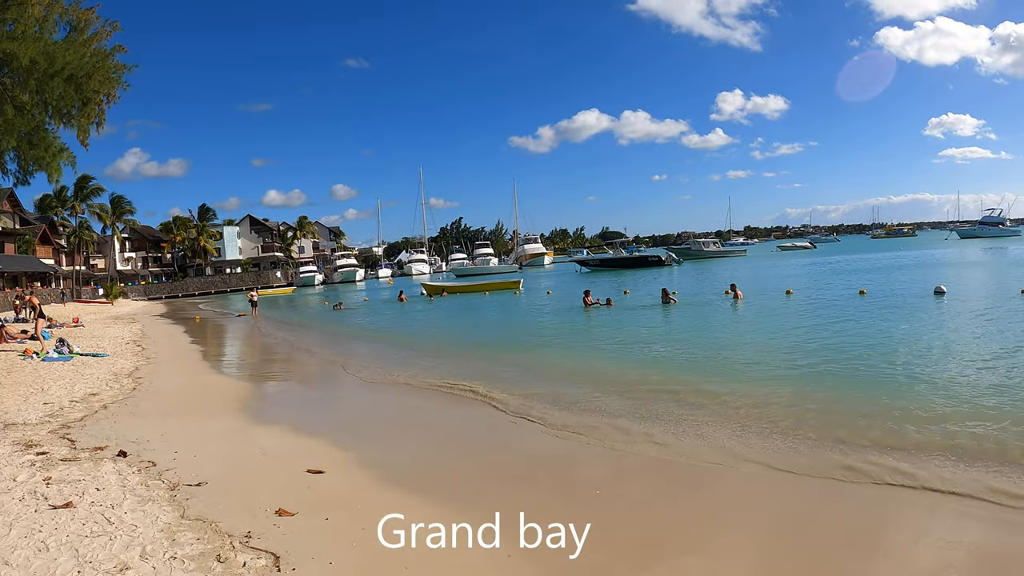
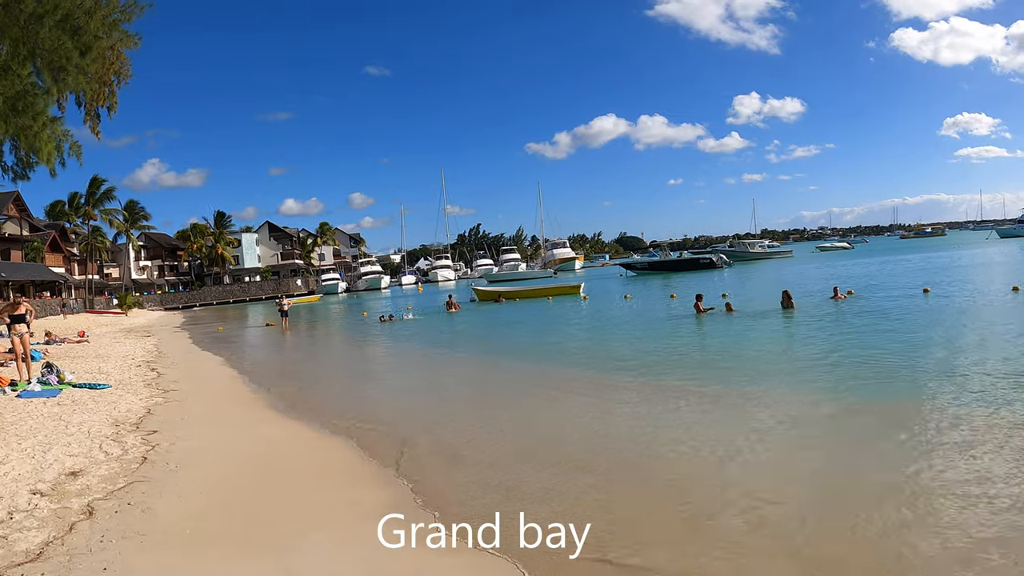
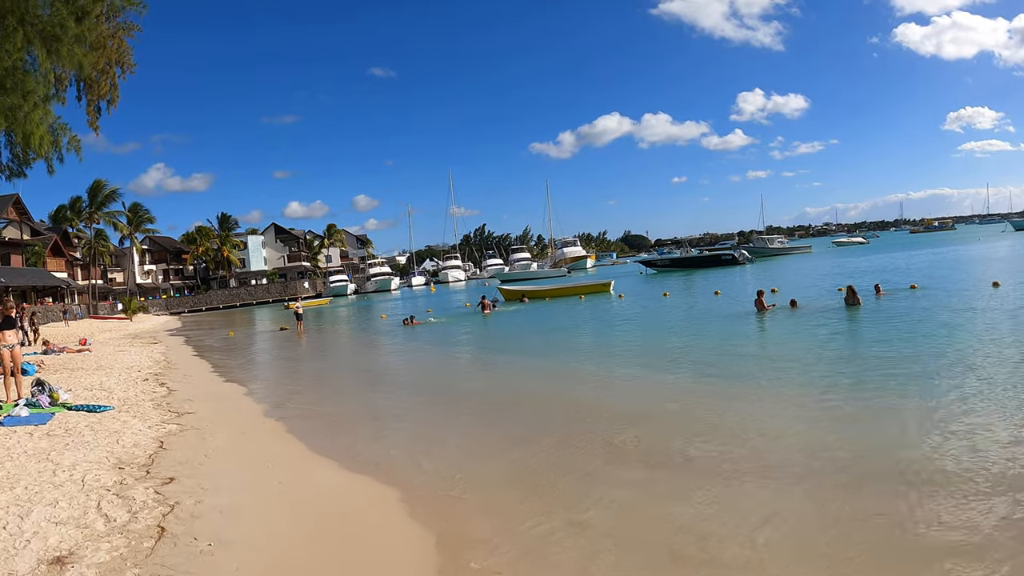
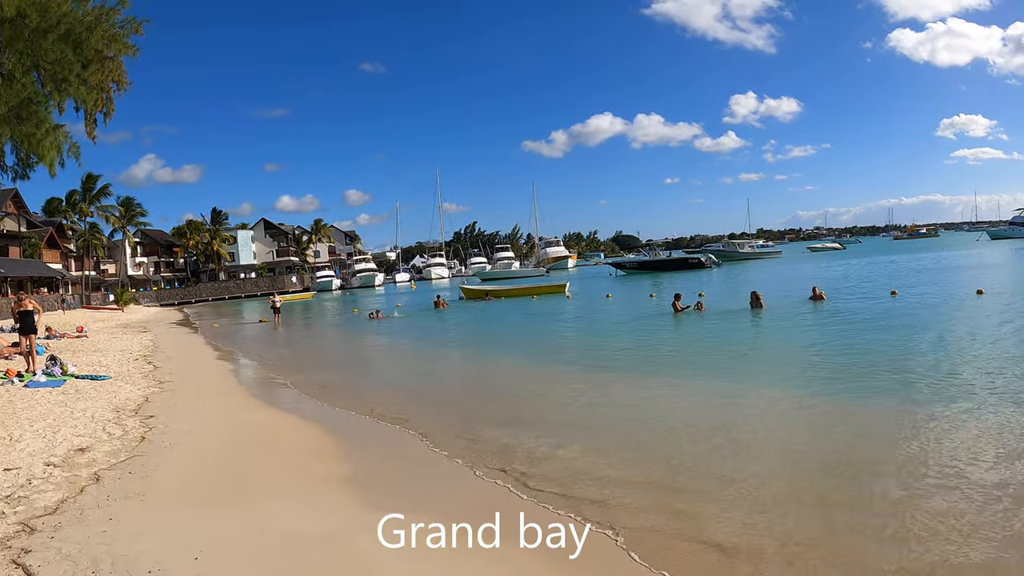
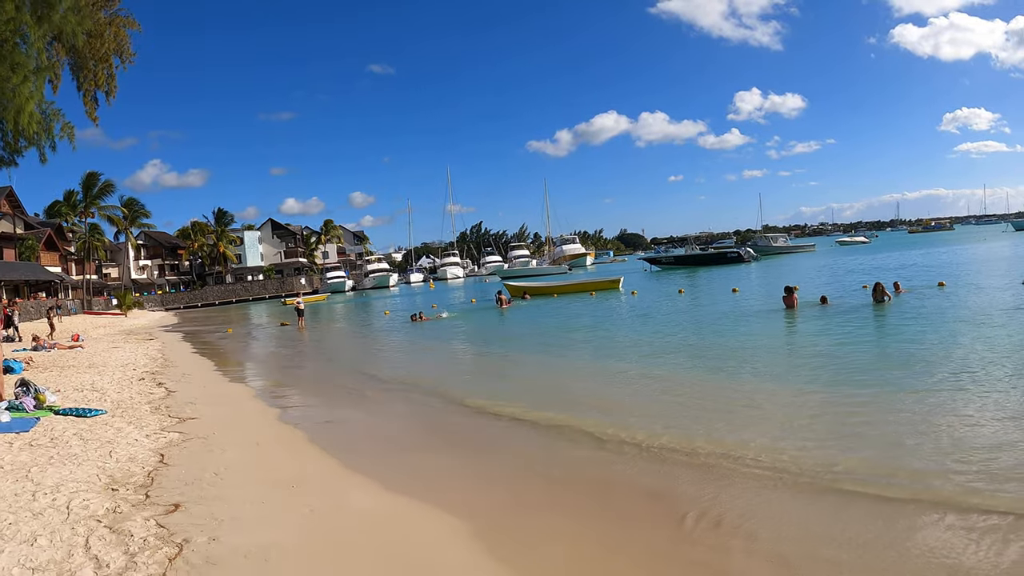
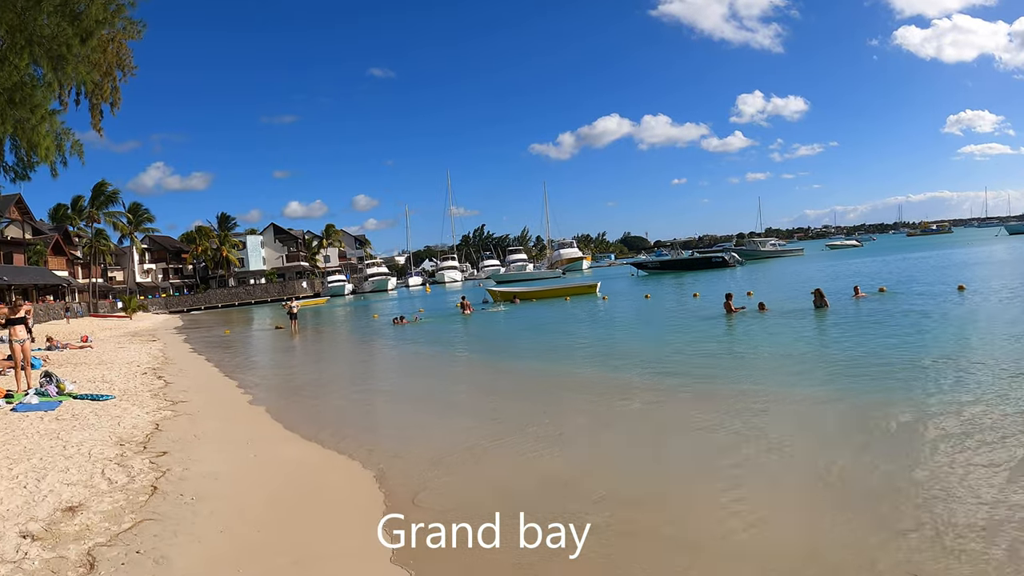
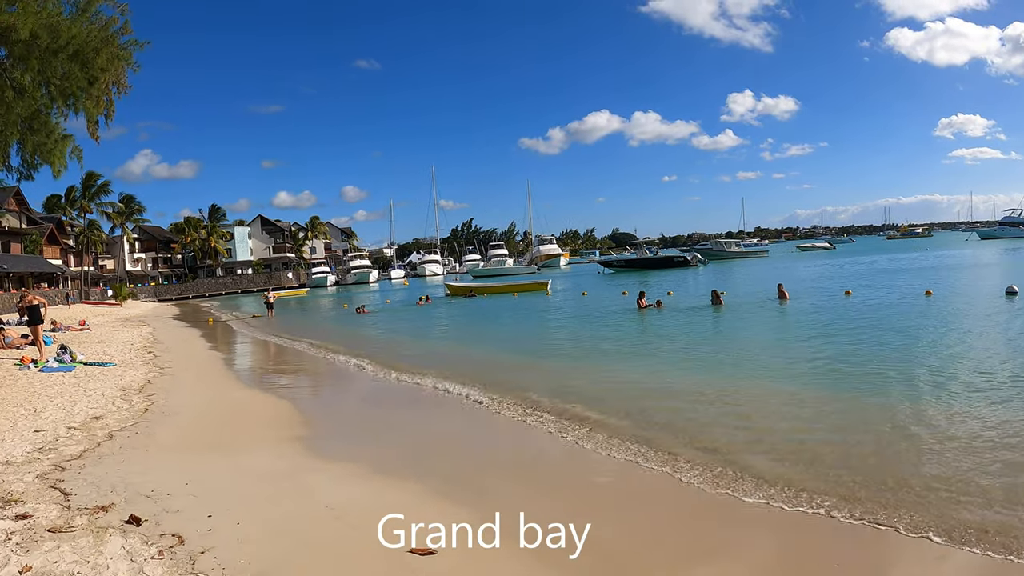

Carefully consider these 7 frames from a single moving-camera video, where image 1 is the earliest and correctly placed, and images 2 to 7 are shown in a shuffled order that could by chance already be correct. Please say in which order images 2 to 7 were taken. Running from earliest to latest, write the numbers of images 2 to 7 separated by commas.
7, 4, 2, 6, 3, 5
